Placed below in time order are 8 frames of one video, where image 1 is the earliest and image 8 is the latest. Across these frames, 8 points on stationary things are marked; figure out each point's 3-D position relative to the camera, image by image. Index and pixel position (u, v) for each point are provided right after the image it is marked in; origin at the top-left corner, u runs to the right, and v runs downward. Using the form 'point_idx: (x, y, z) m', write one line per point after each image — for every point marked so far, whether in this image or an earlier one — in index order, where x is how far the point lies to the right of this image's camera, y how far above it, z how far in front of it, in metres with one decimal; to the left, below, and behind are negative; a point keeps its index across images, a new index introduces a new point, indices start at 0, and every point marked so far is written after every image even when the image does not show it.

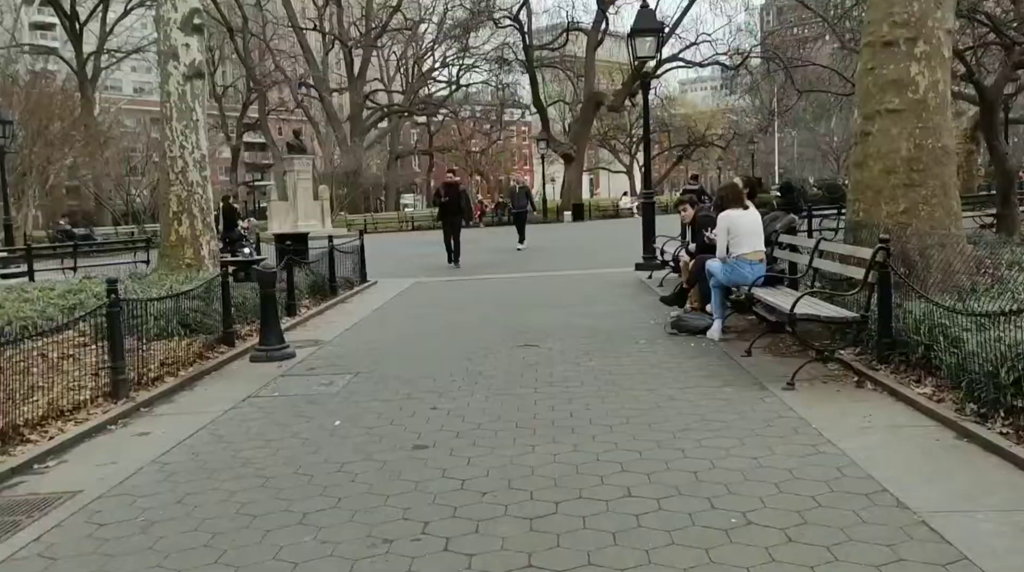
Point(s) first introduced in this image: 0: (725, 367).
0: (+1.8, -0.7, +7.1) m
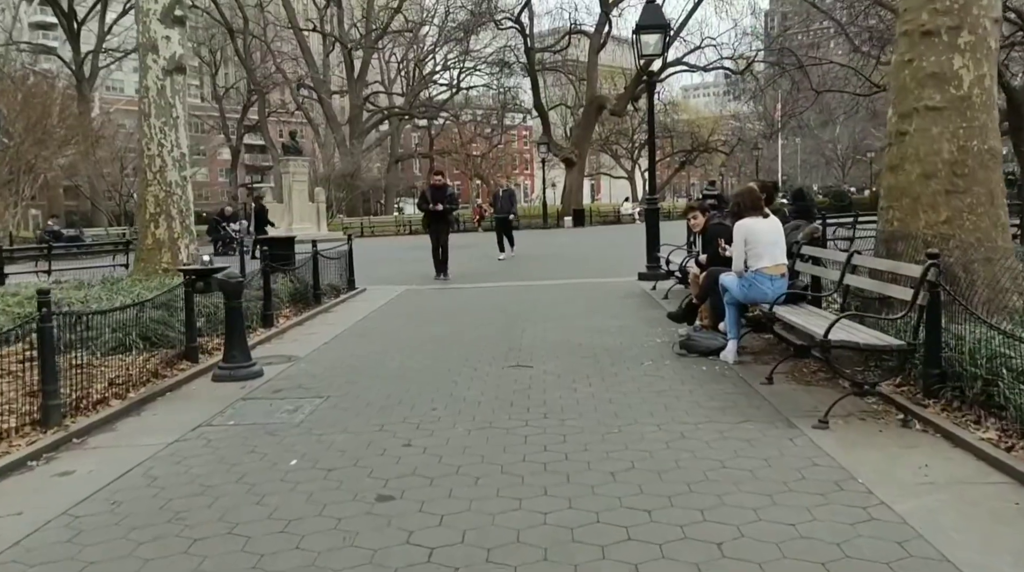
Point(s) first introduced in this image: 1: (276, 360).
0: (+1.7, -0.8, +6.2) m
1: (-2.3, -0.7, +8.5) m
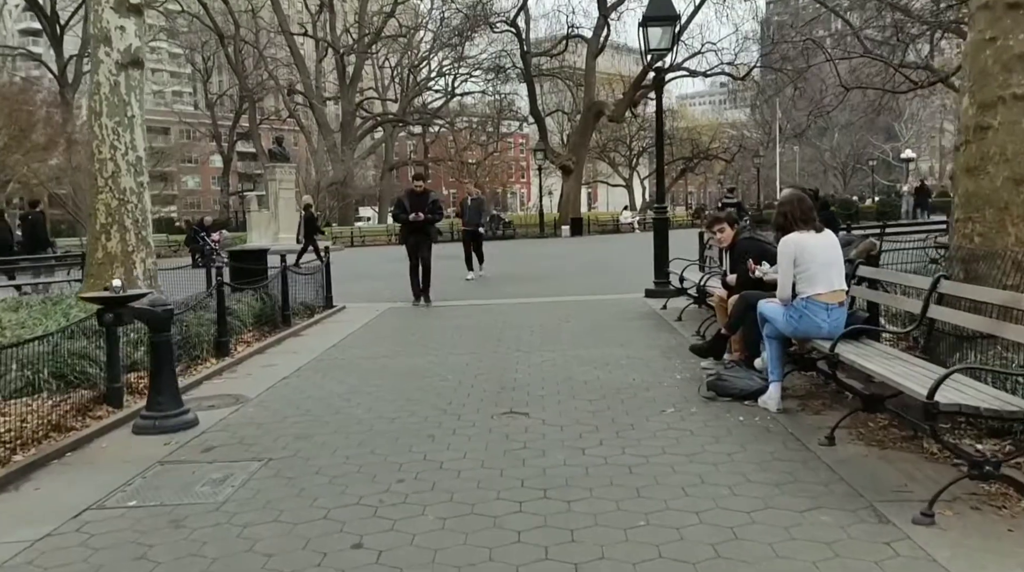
0: (+1.7, -1.0, +4.8) m
1: (-2.4, -1.0, +7.1) m
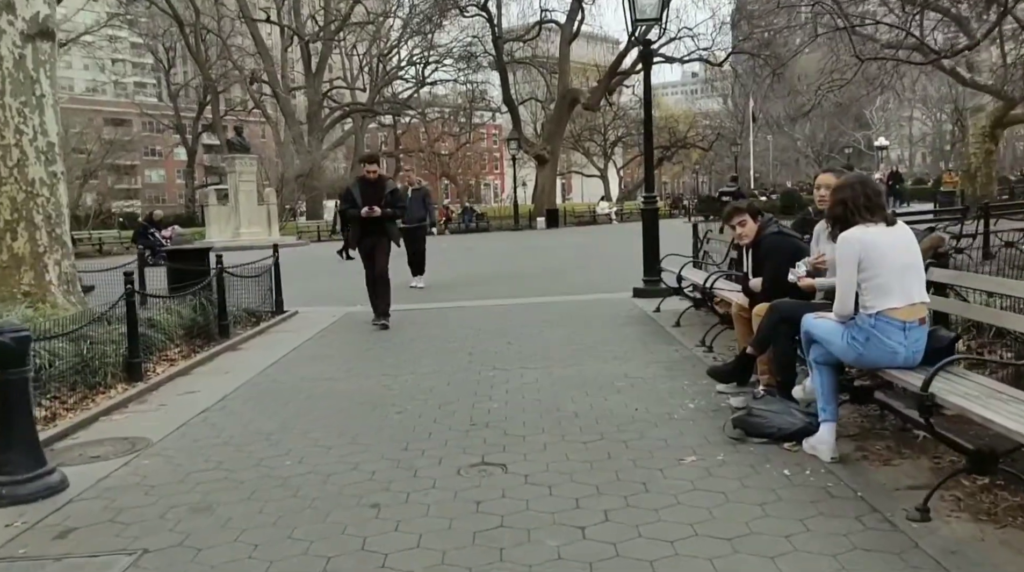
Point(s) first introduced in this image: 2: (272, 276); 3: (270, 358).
0: (+1.5, -1.1, +3.4) m
1: (-2.6, -1.1, +5.5) m
2: (-3.4, +0.2, +12.1) m
3: (-2.5, -0.7, +8.9) m
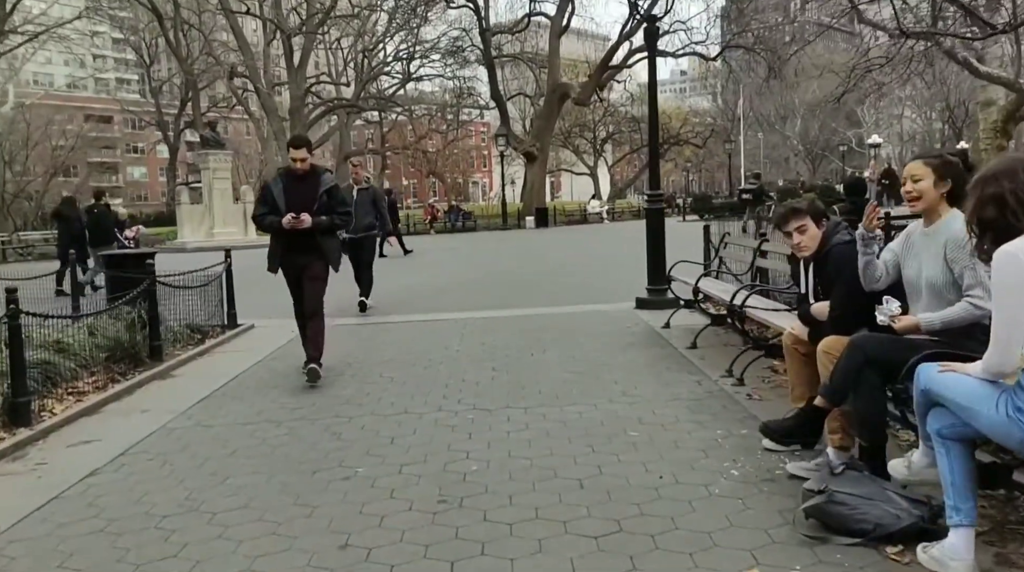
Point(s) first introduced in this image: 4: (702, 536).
0: (+1.5, -1.2, +1.9) m
1: (-2.7, -1.2, +3.9) m
2: (-3.6, 0.0, +10.6) m
3: (-2.7, -0.9, +7.3) m
4: (+0.8, -1.1, +3.7) m
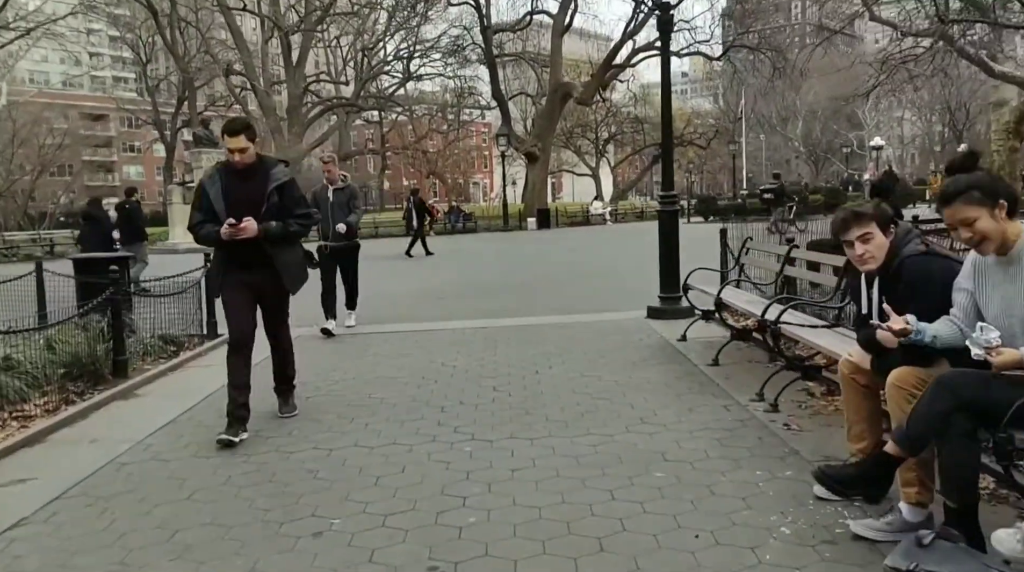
0: (+1.5, -1.3, +1.1) m
1: (-2.6, -1.3, +3.2) m
2: (-3.6, -0.1, +9.8) m
3: (-2.6, -1.0, +6.5) m
4: (+0.9, -1.2, +2.9) m
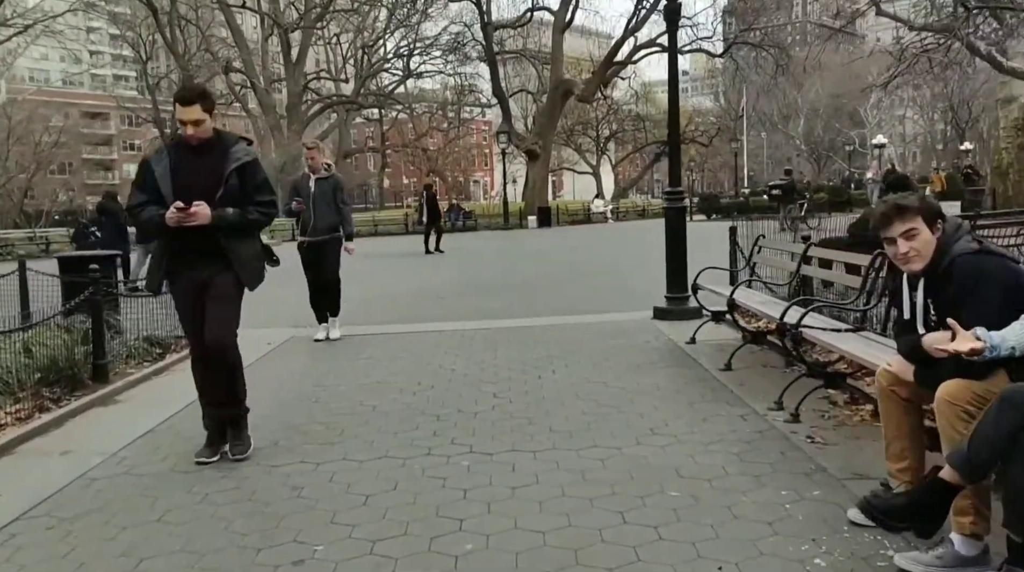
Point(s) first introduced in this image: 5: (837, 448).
0: (+1.5, -1.3, +0.7) m
1: (-2.6, -1.3, +2.8) m
2: (-3.6, -0.1, +9.4) m
3: (-2.6, -1.0, +6.1) m
4: (+0.9, -1.2, +2.5) m
5: (+1.8, -0.9, +4.8) m
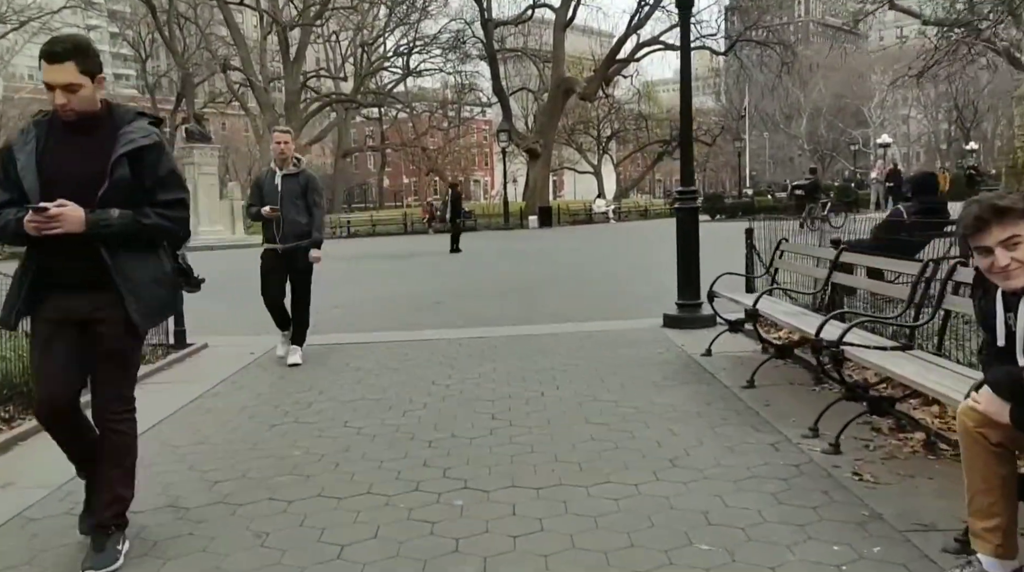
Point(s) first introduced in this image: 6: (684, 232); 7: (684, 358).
0: (+1.5, -1.4, 0.0) m
1: (-2.6, -1.3, +2.1) m
2: (-3.5, -0.1, +8.7) m
3: (-2.6, -1.0, +5.5) m
4: (+0.9, -1.2, +1.9) m
5: (+1.8, -1.0, +4.1) m
6: (+1.8, +0.6, +9.0) m
7: (+1.5, -0.6, +7.4) m
